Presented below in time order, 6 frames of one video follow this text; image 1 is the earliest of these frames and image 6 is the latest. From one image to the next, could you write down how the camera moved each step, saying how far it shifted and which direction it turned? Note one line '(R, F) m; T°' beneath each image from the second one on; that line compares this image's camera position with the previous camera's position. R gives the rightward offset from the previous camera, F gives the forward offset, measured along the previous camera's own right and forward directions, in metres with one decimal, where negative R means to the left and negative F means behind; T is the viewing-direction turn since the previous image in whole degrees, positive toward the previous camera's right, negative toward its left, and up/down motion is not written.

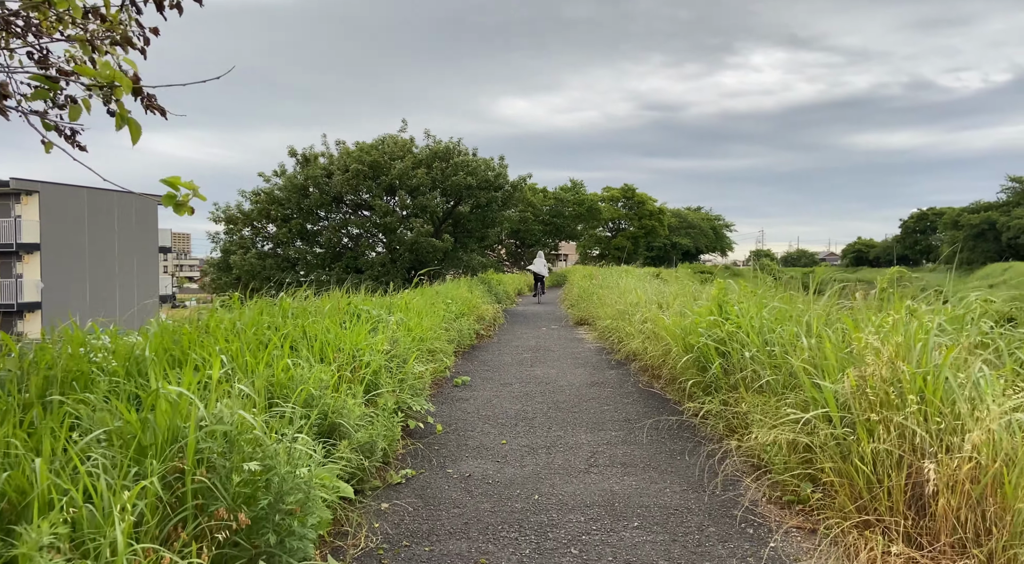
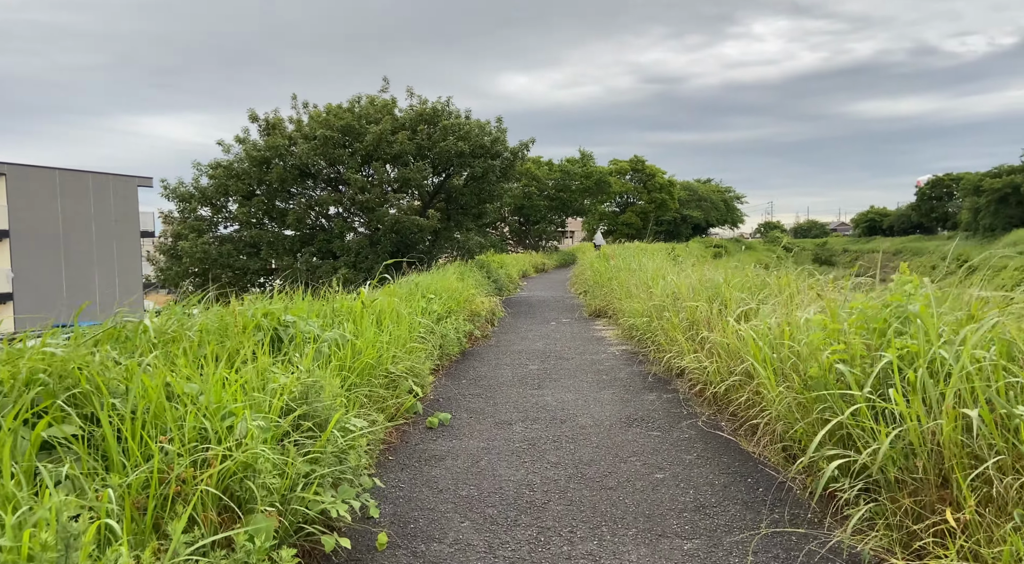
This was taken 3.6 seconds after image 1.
(+0.1, +2.2) m; 0°
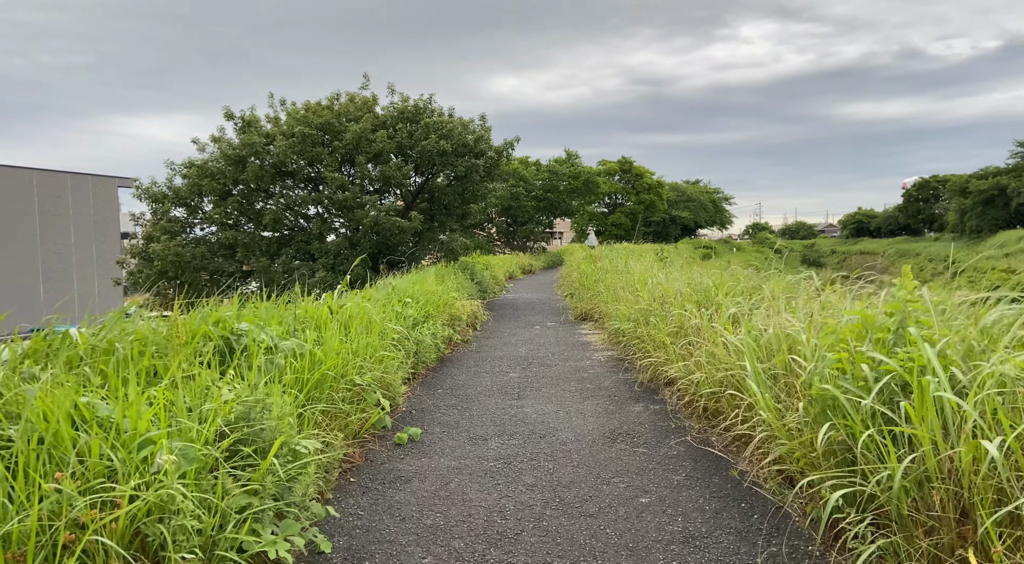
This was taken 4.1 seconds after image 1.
(+0.1, +0.3) m; +1°
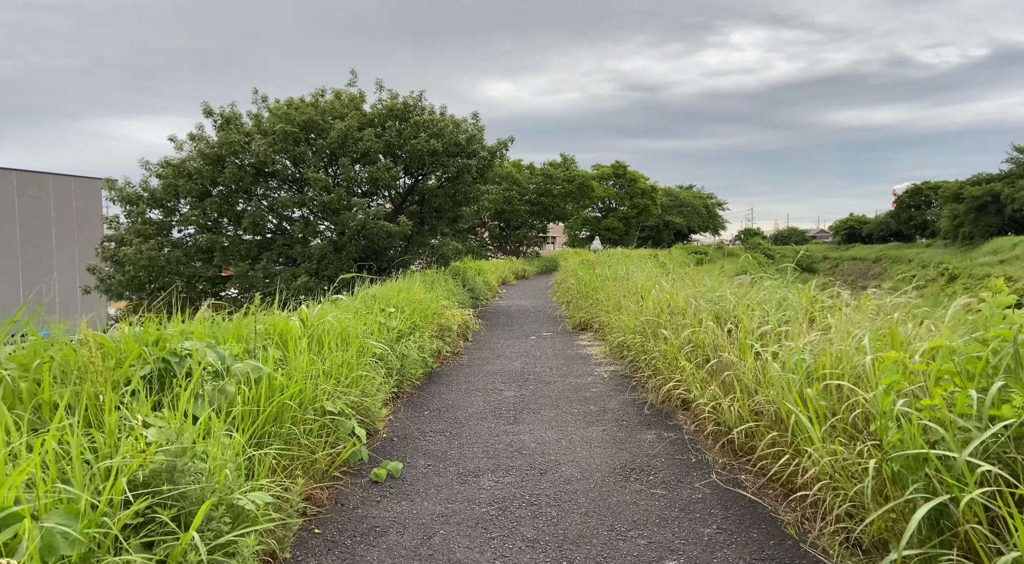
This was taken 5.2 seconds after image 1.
(0.0, +0.6) m; +1°
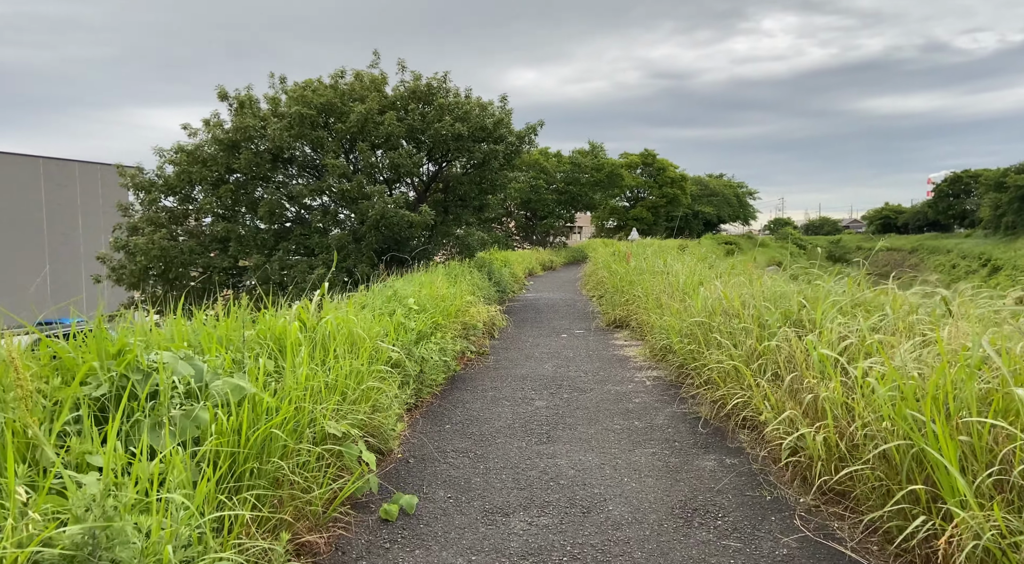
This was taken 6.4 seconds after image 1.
(0.0, +0.6) m; -2°
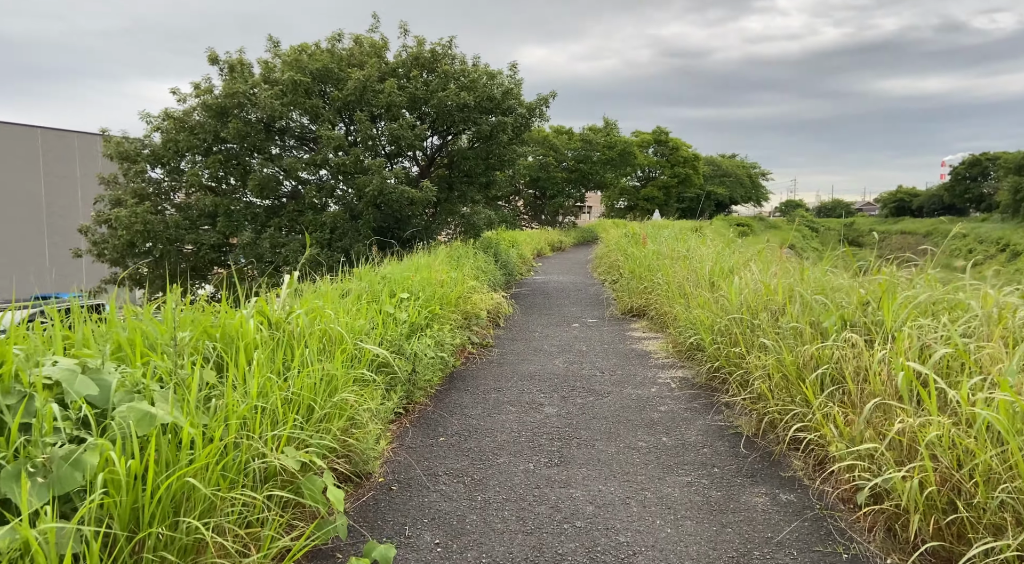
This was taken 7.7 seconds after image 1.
(0.0, +0.7) m; -1°
